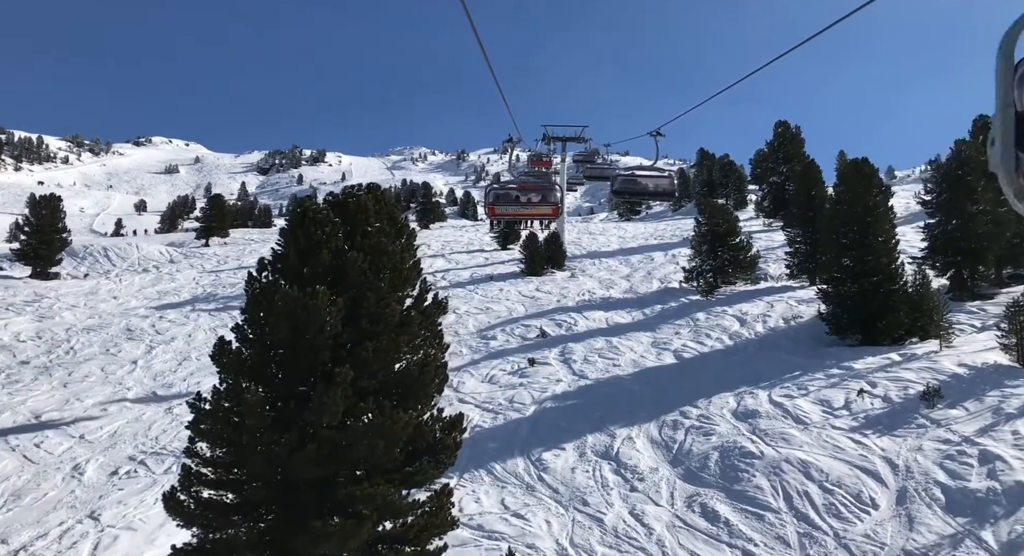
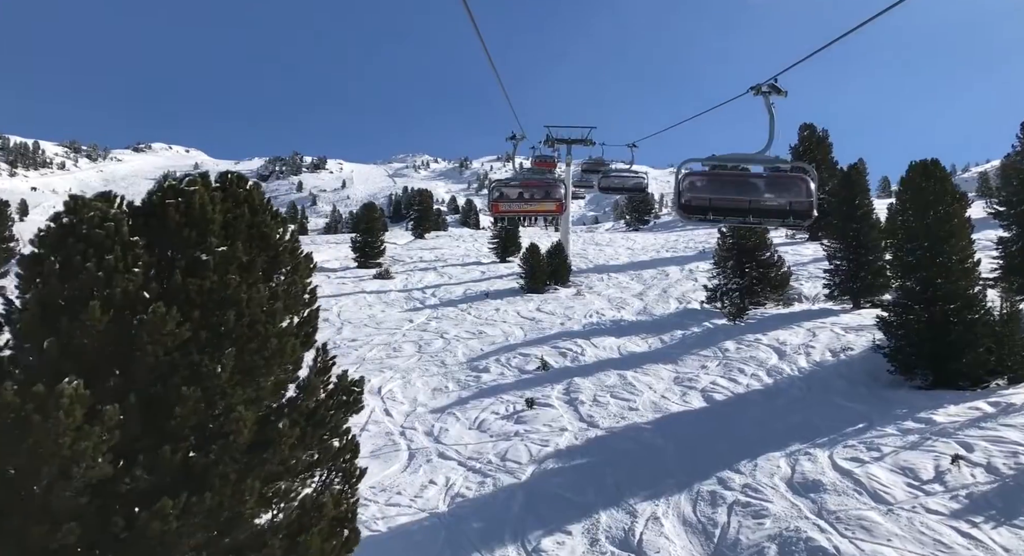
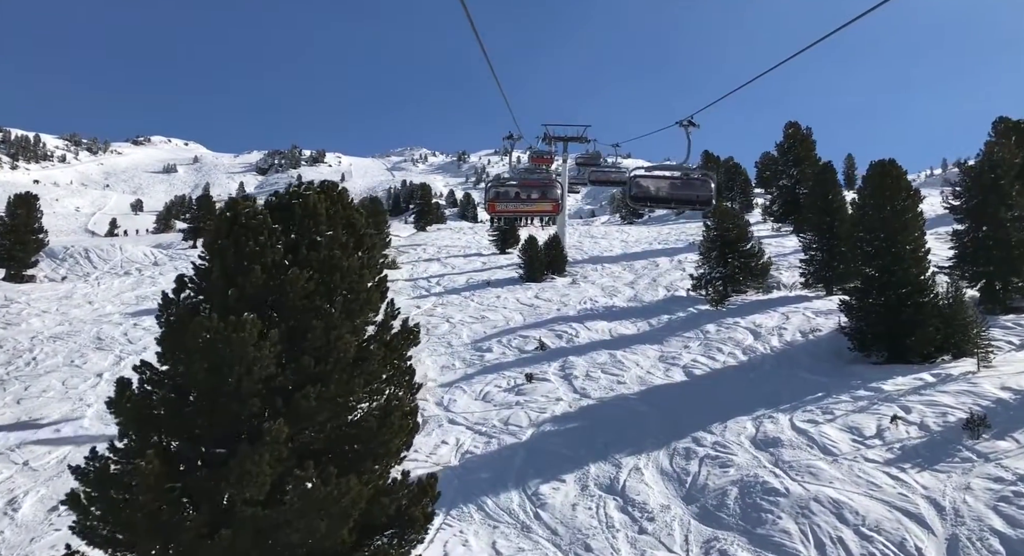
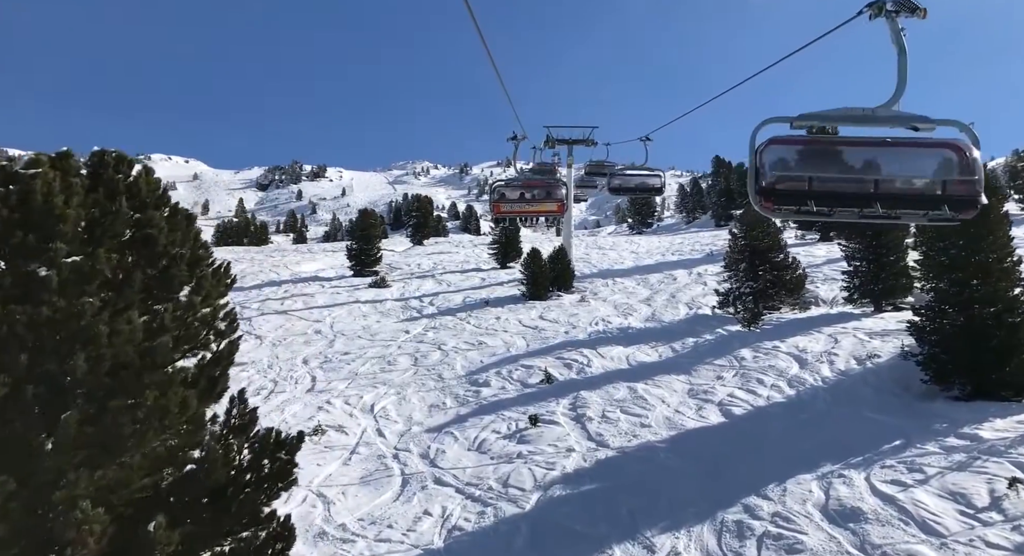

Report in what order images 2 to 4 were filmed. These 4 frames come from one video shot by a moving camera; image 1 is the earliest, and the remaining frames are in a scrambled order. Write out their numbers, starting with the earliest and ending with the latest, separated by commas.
3, 2, 4
